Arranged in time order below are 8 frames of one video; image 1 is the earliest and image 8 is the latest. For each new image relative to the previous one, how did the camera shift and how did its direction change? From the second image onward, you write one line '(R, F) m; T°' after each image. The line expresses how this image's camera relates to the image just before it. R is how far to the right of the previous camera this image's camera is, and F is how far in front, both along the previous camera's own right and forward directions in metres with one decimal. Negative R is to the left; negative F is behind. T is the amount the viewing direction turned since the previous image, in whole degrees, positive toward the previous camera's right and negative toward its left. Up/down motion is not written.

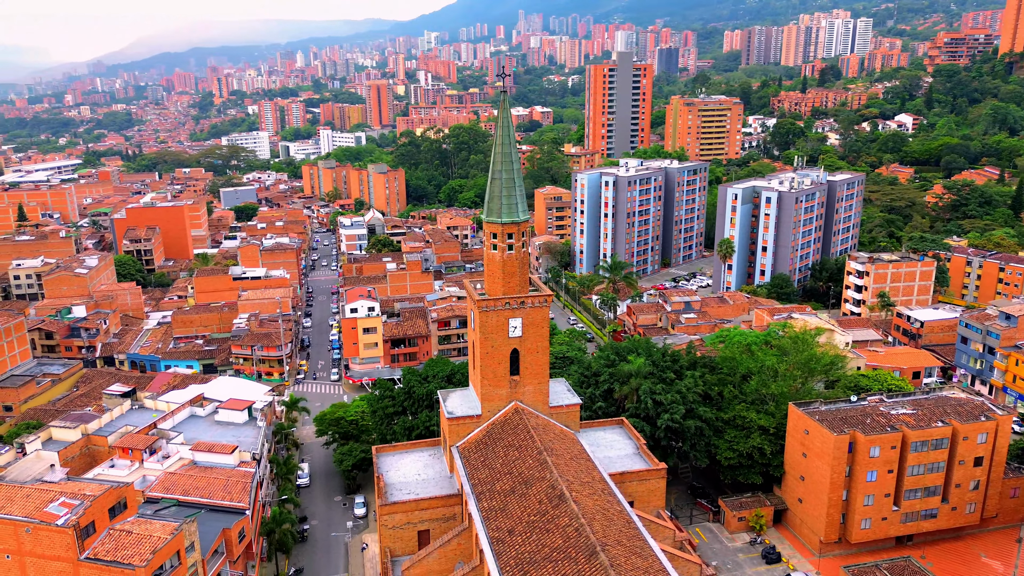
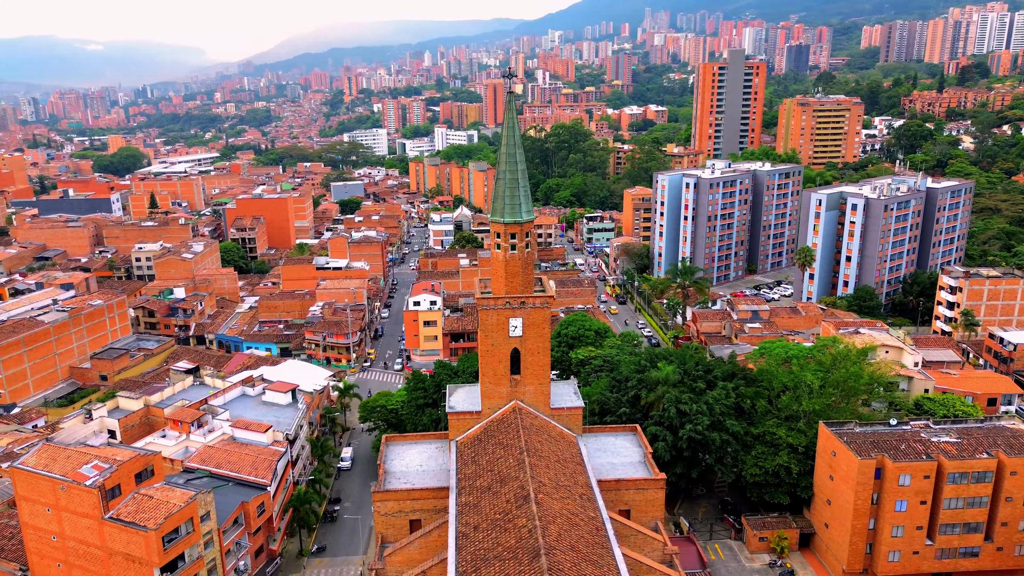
(+3.1, +0.1) m; -9°
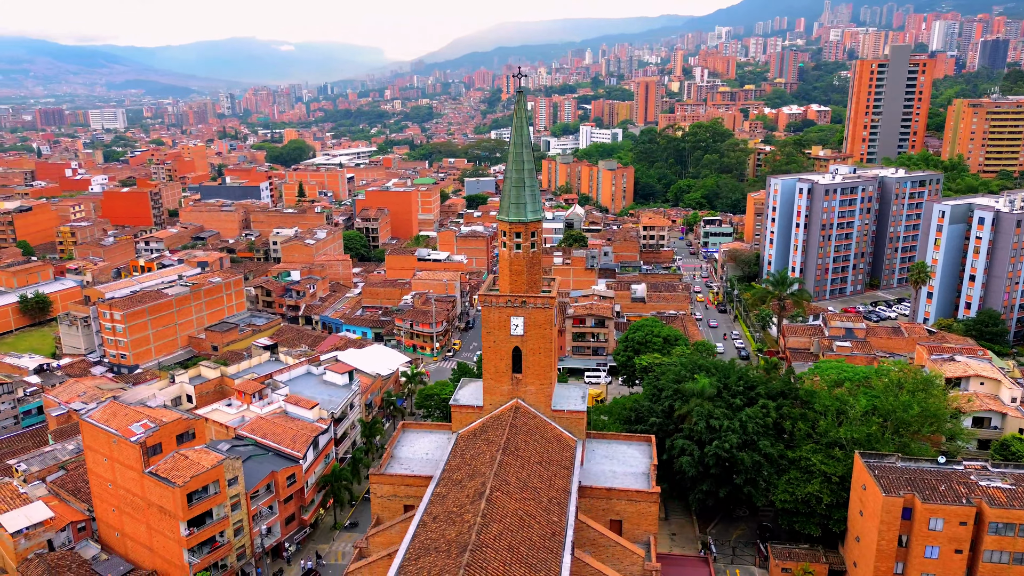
(+4.0, +0.3) m; -11°
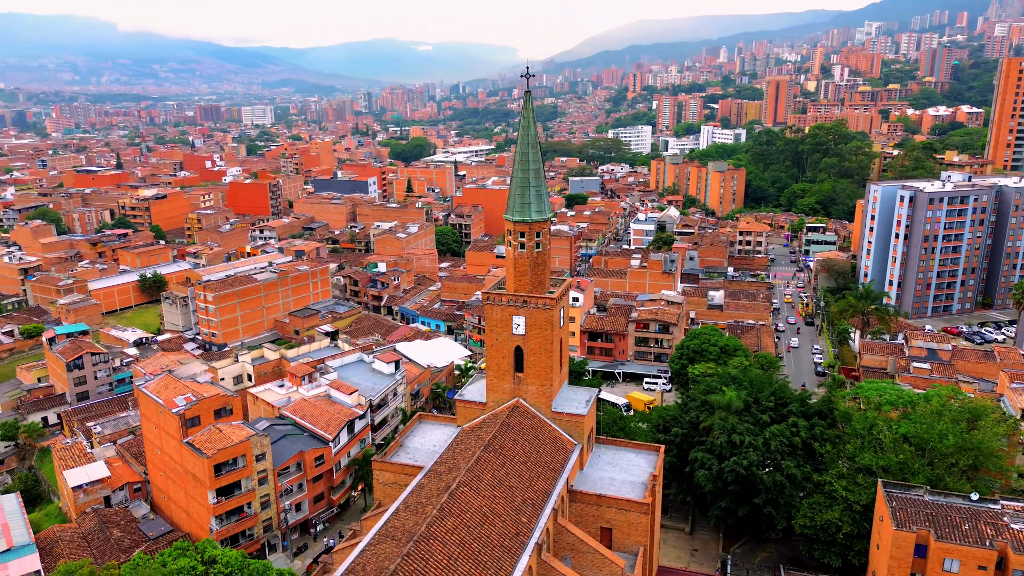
(+3.2, +0.2) m; -9°
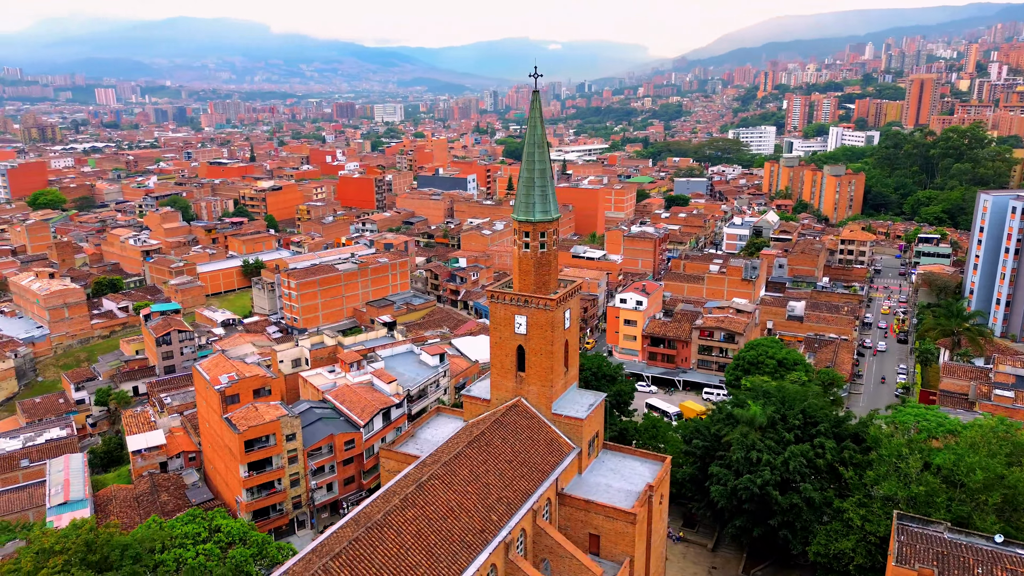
(+3.1, +0.2) m; -9°
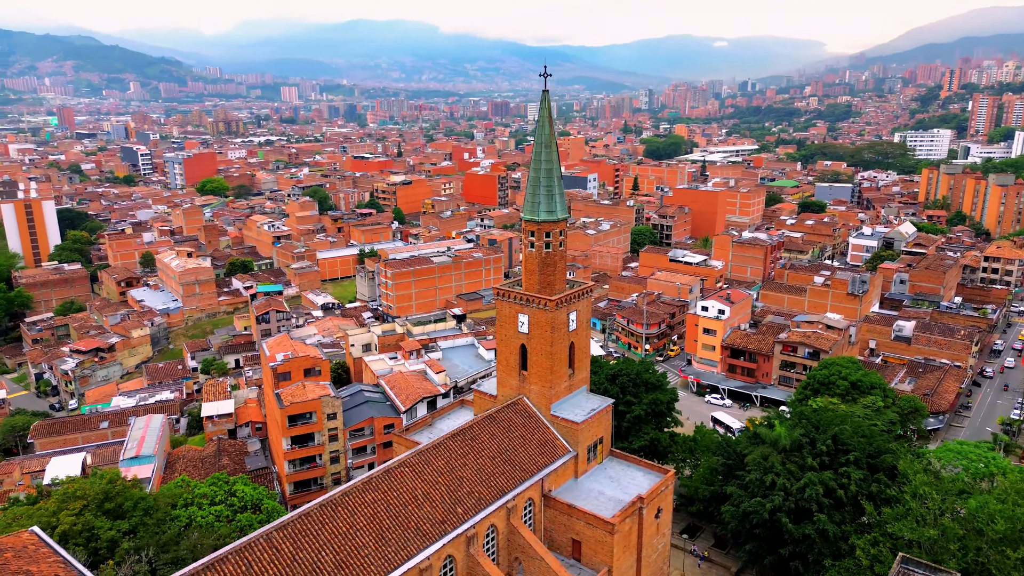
(+3.9, +0.3) m; -11°
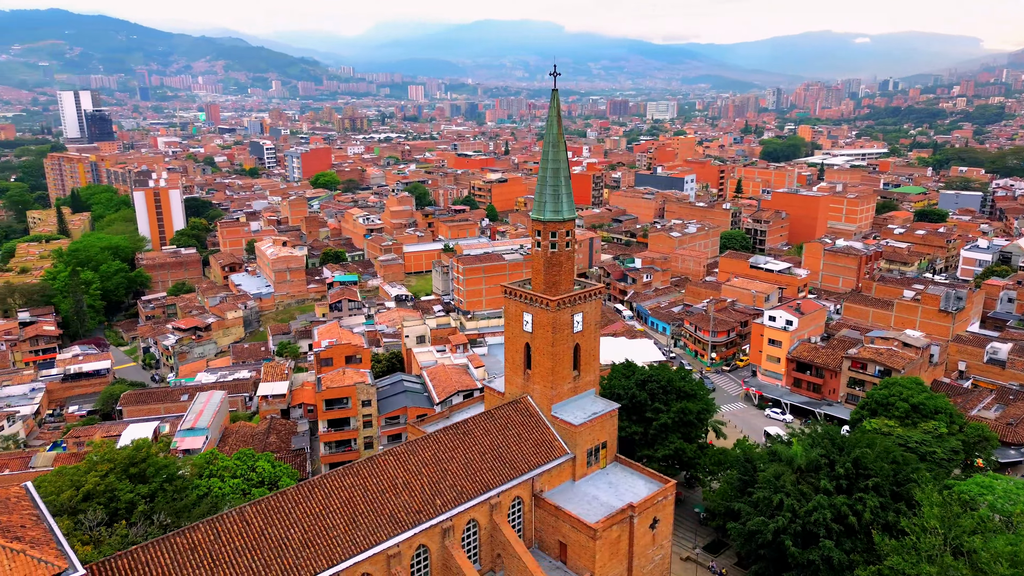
(+3.0, +0.1) m; -9°
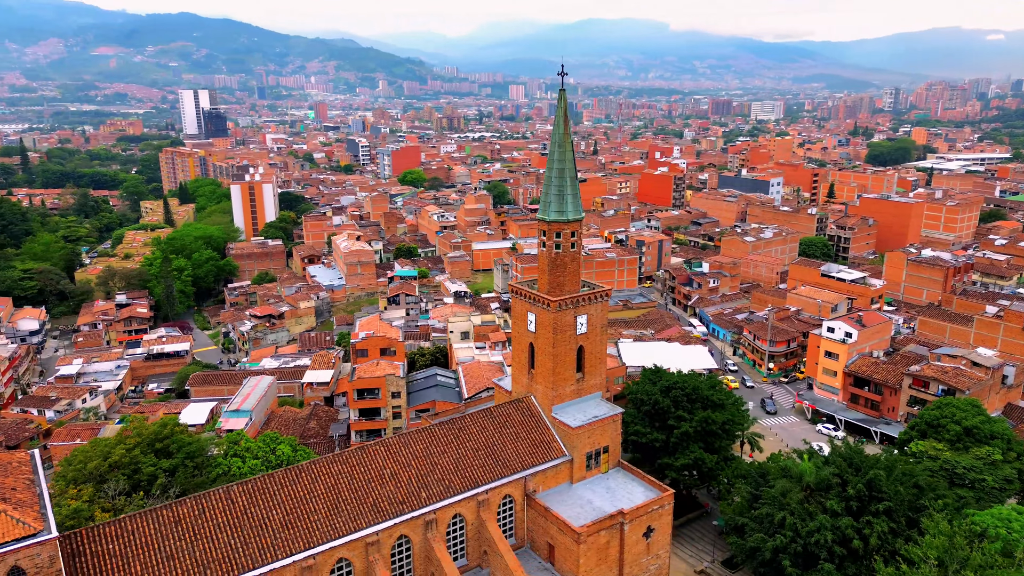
(+2.5, +0.1) m; -7°
